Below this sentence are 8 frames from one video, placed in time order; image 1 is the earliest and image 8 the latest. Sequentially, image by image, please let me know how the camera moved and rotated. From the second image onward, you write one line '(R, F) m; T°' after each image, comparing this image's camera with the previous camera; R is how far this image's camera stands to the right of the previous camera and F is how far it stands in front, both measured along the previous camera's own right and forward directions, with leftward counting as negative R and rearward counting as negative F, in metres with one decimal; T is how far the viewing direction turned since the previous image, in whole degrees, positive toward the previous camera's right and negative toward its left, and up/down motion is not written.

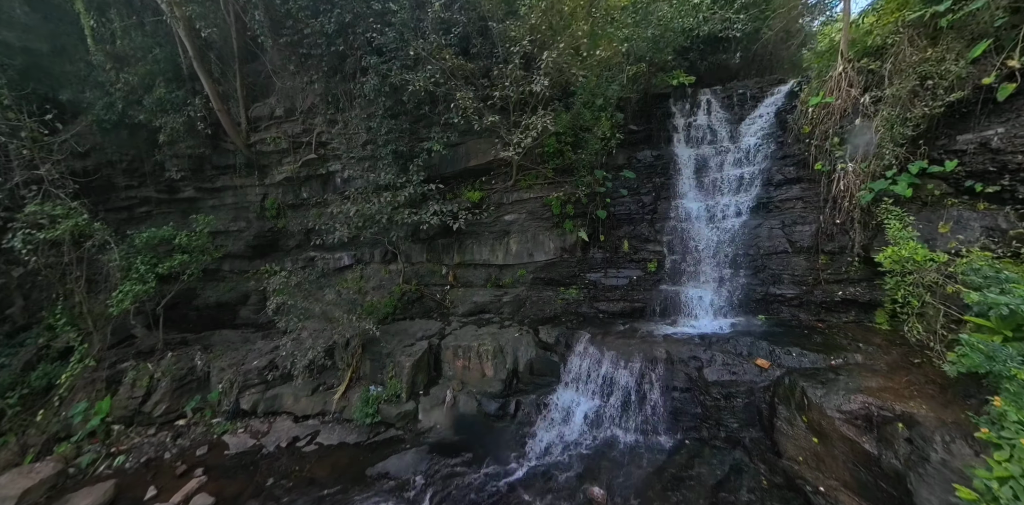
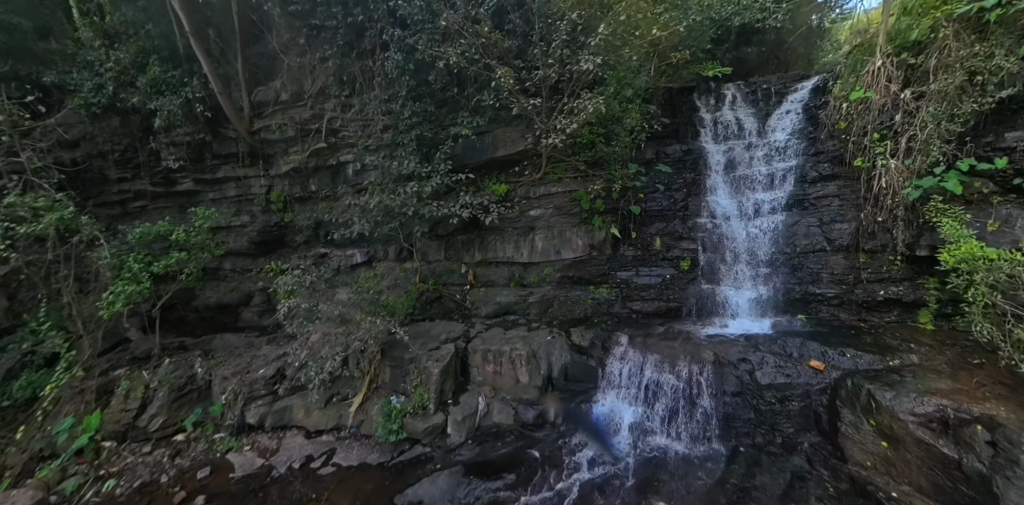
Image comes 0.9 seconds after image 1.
(-0.6, +0.6) m; 0°
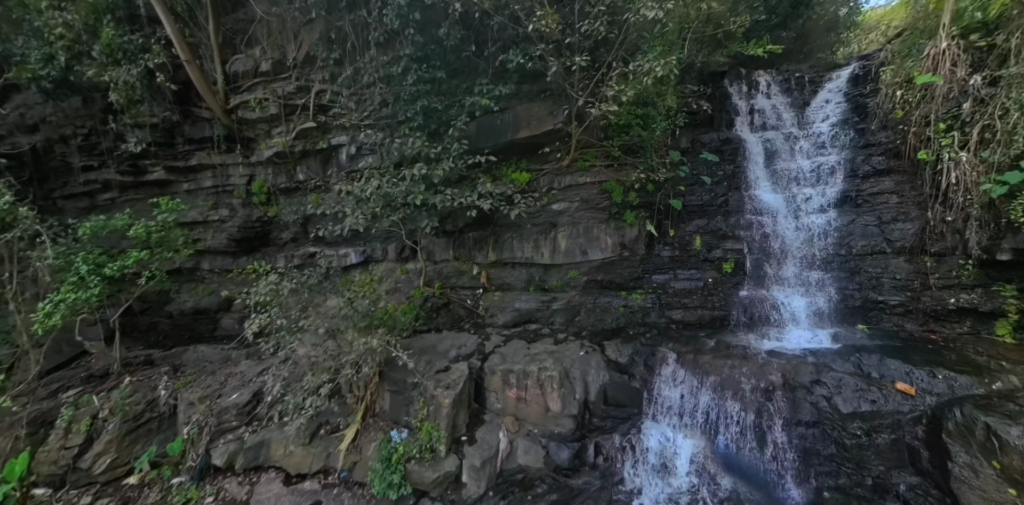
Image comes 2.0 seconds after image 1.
(-0.4, +1.1) m; 0°
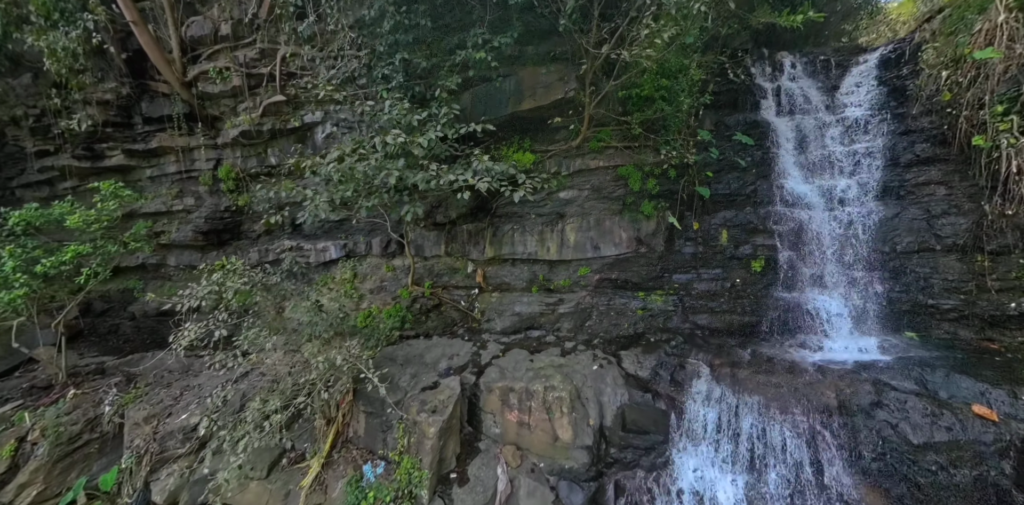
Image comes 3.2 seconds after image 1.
(0.0, +0.9) m; 0°
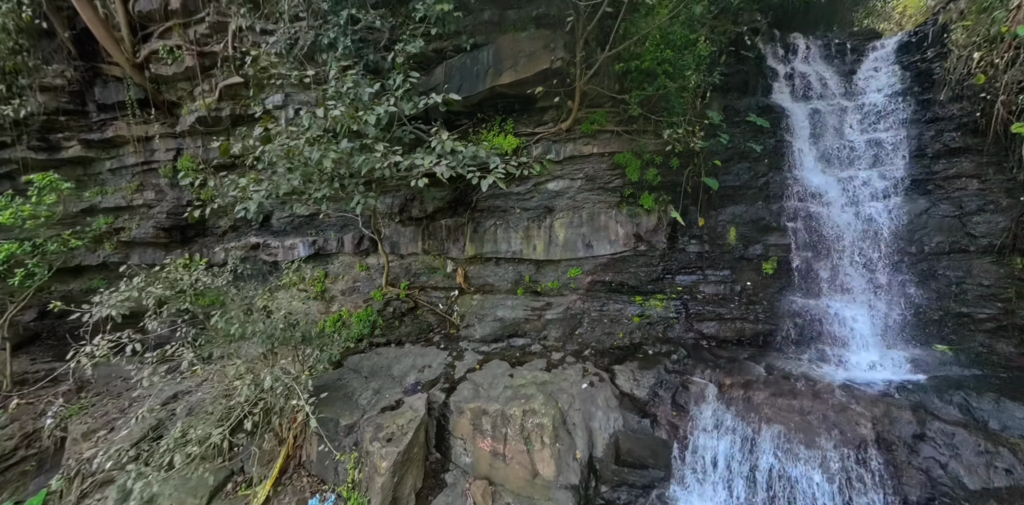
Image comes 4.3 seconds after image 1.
(+0.2, +0.6) m; 0°
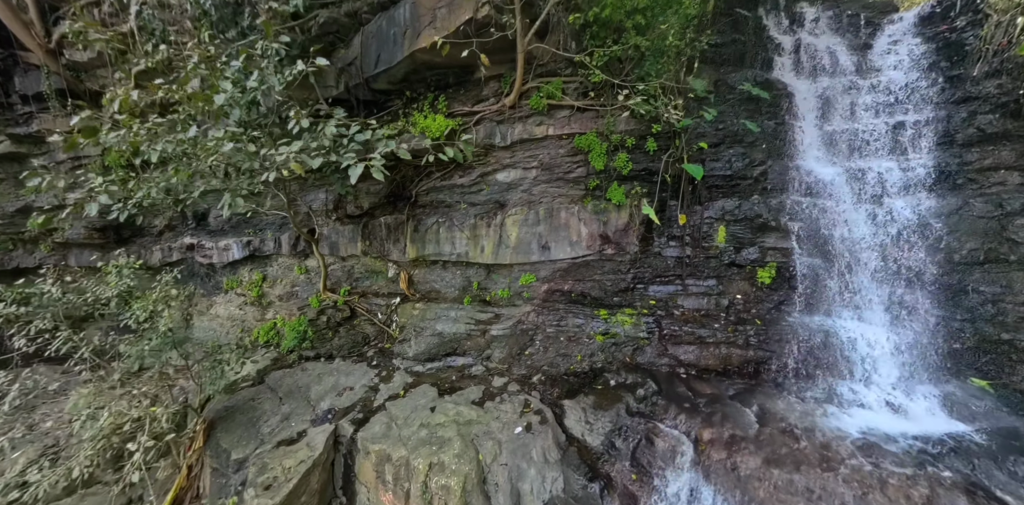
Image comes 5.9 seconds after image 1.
(+0.7, +0.8) m; -1°
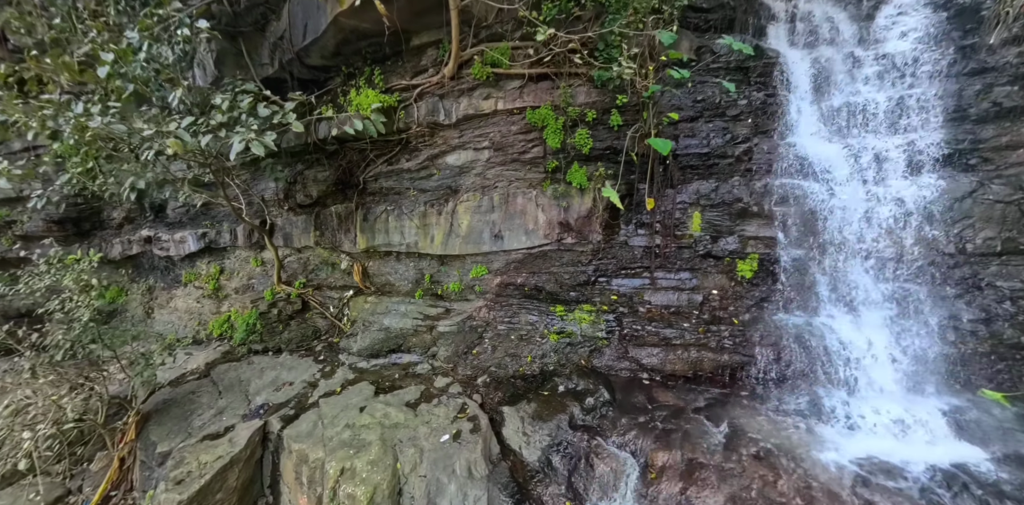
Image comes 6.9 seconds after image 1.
(+0.5, +0.4) m; -1°
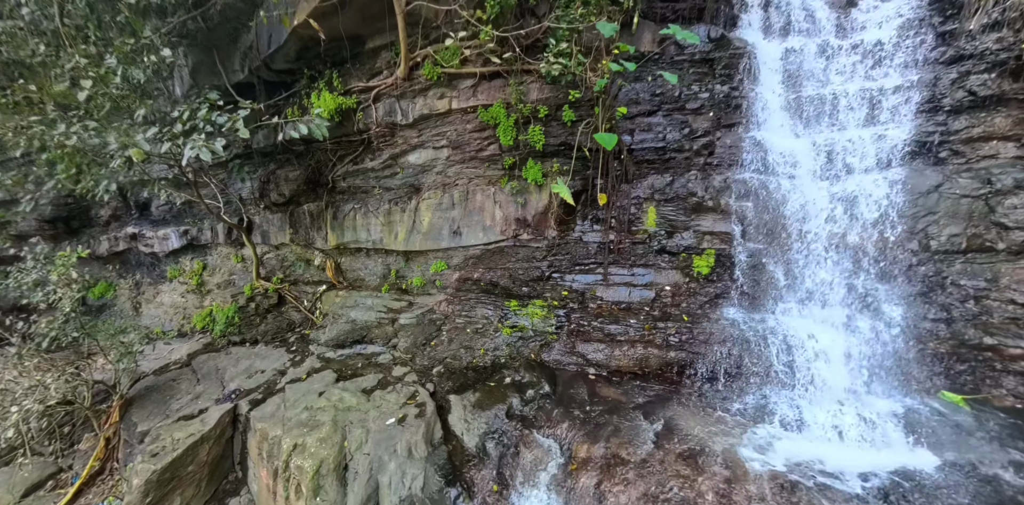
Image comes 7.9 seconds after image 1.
(+0.5, 0.0) m; -2°
